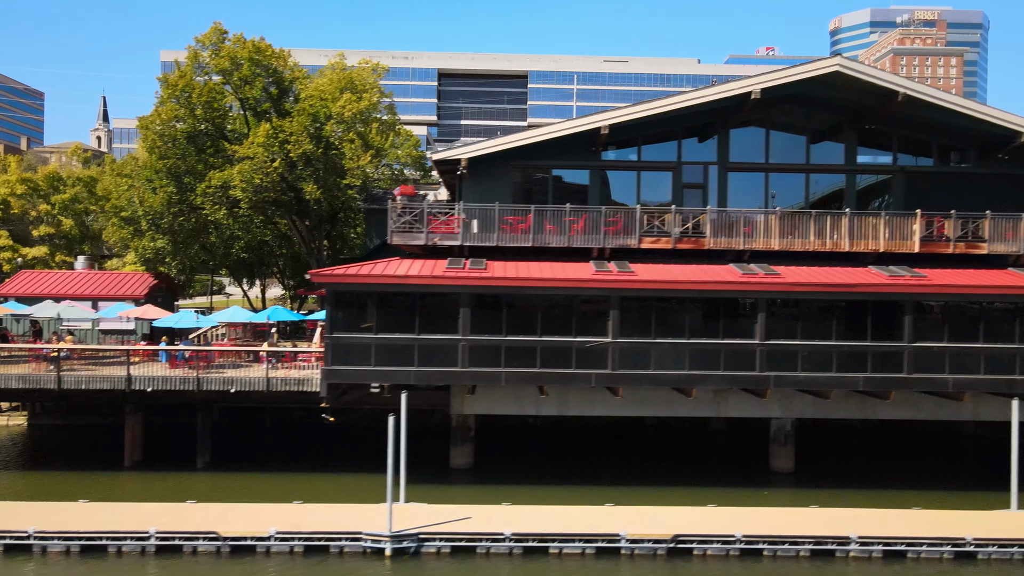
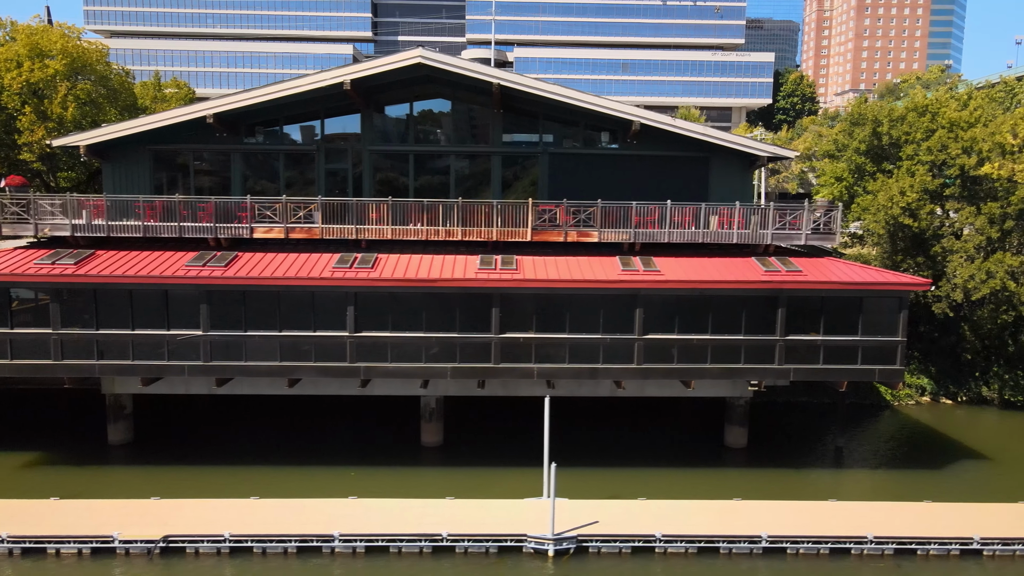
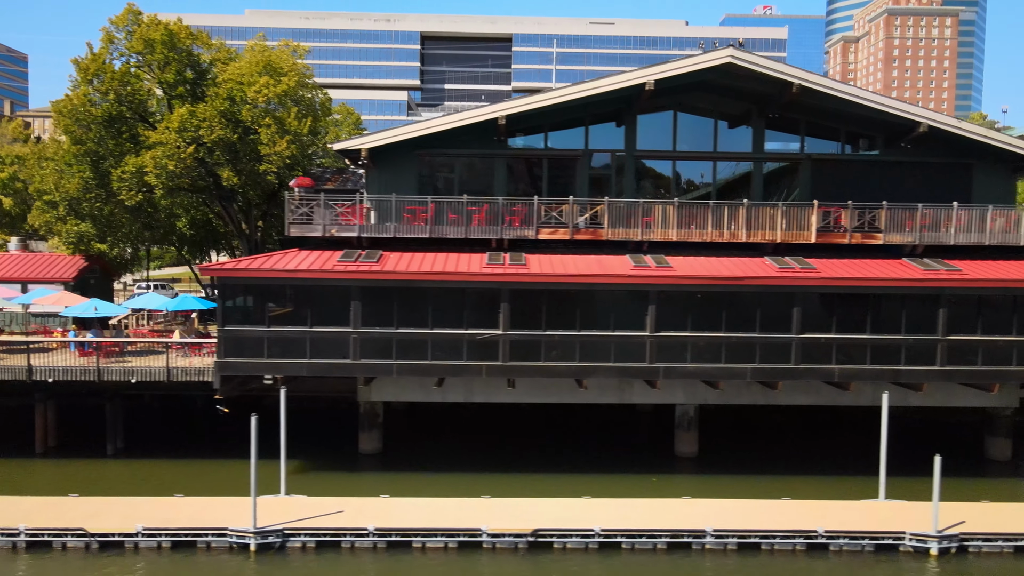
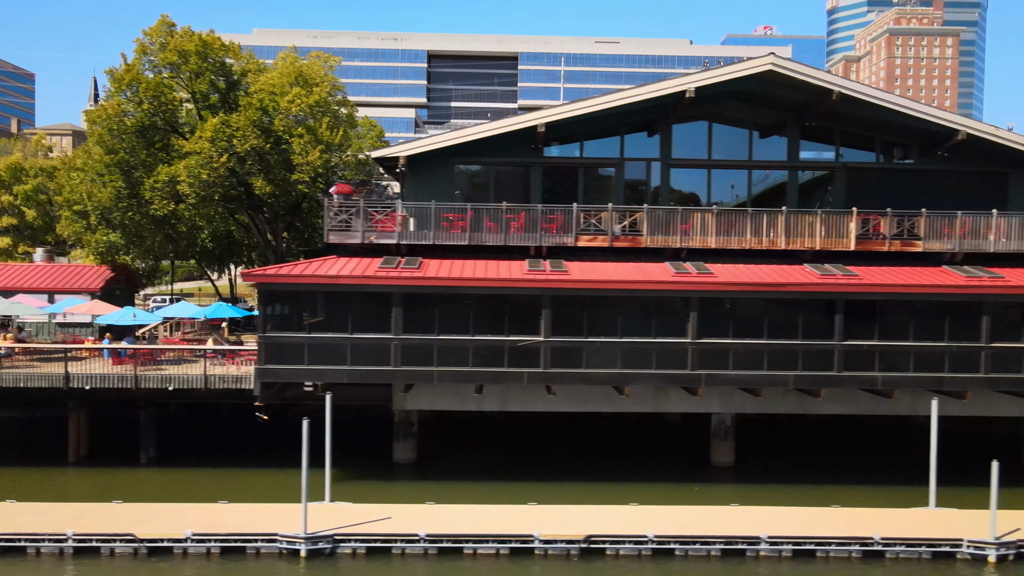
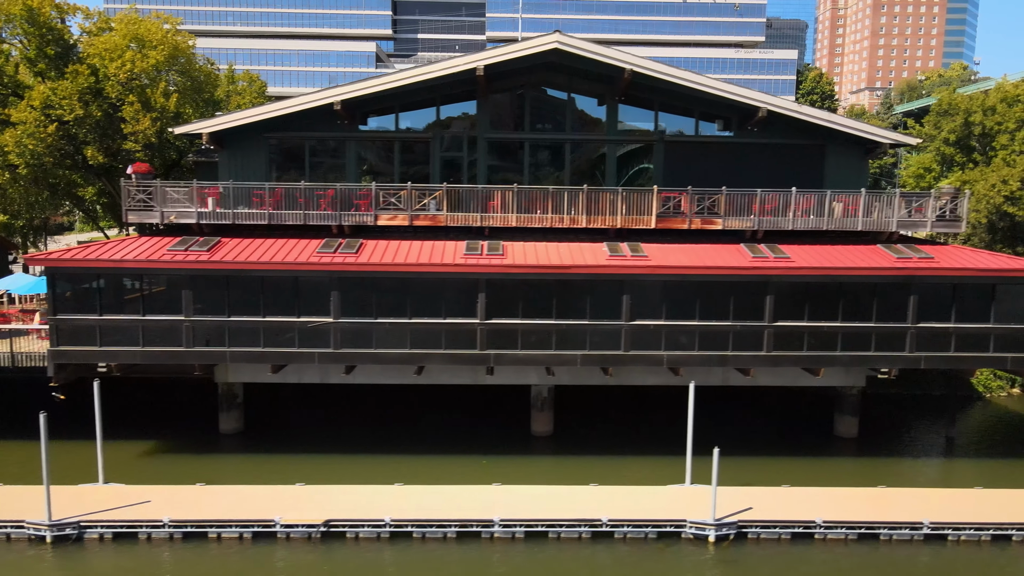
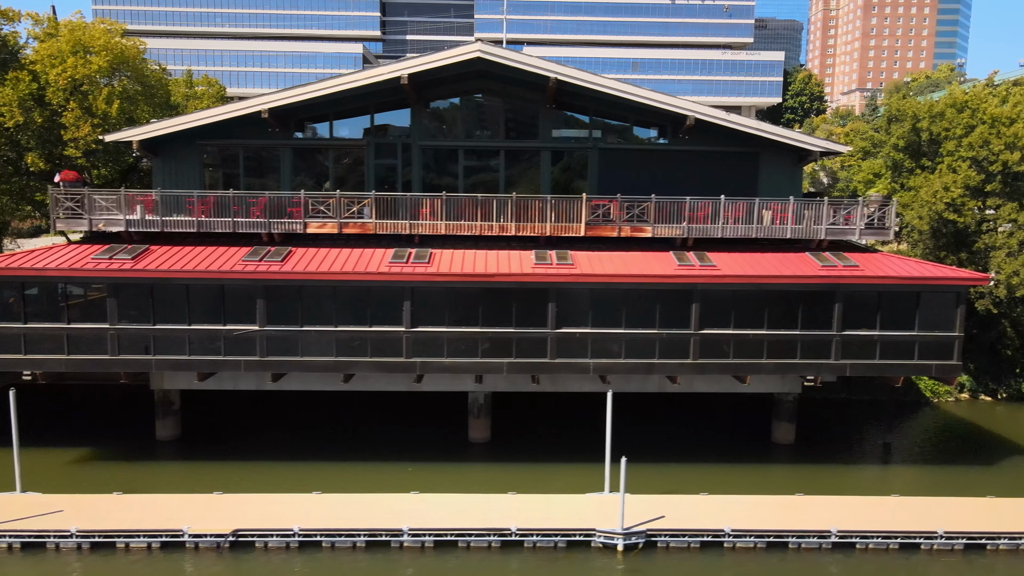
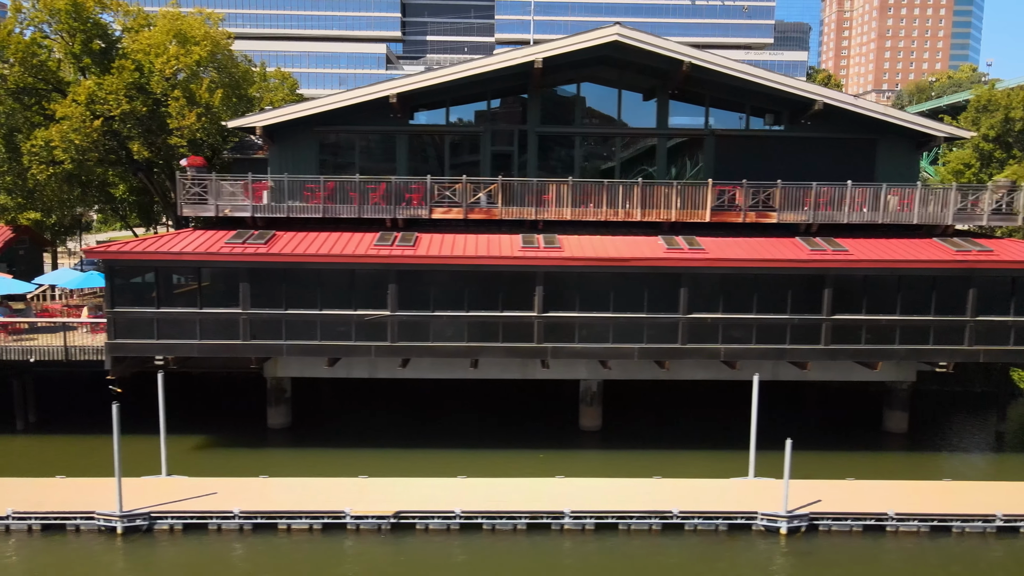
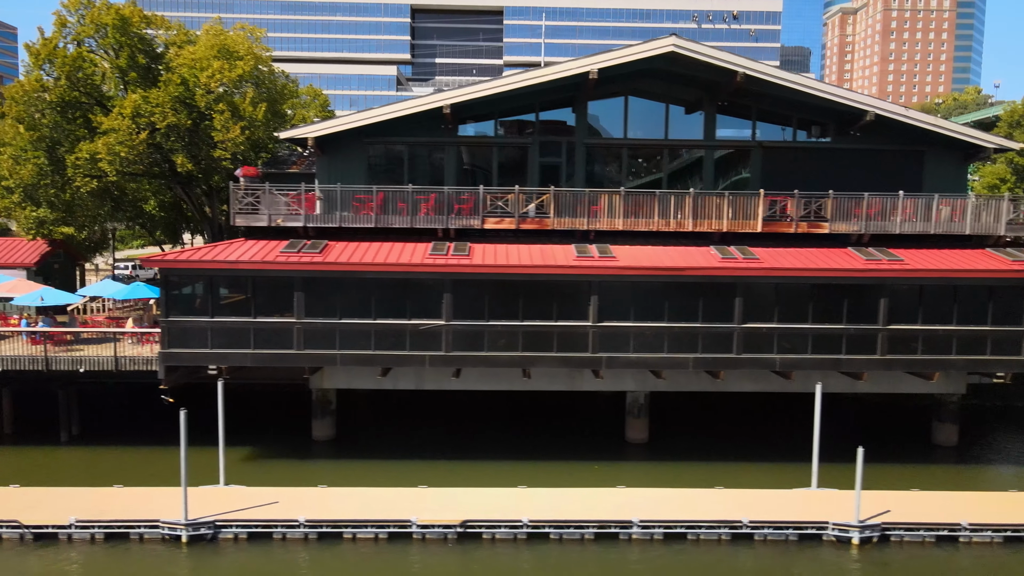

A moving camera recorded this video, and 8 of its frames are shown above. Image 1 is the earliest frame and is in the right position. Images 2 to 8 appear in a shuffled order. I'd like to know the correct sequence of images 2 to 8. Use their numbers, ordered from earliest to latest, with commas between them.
4, 3, 8, 7, 5, 6, 2
